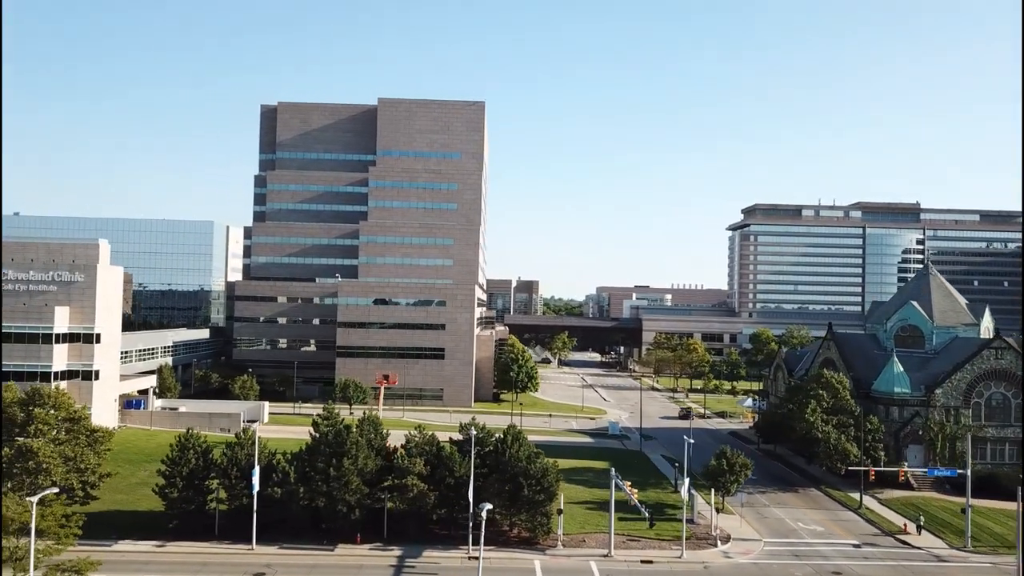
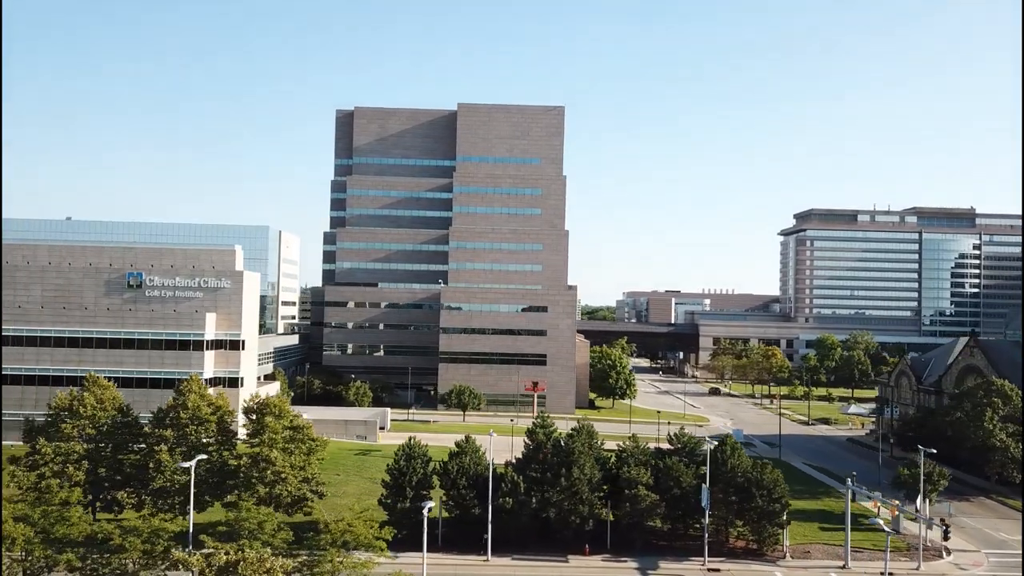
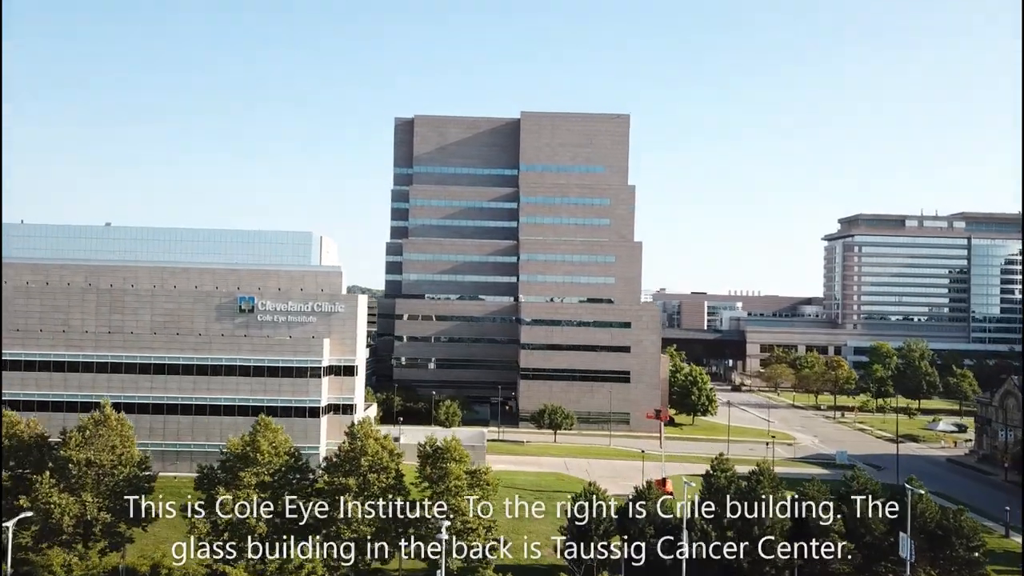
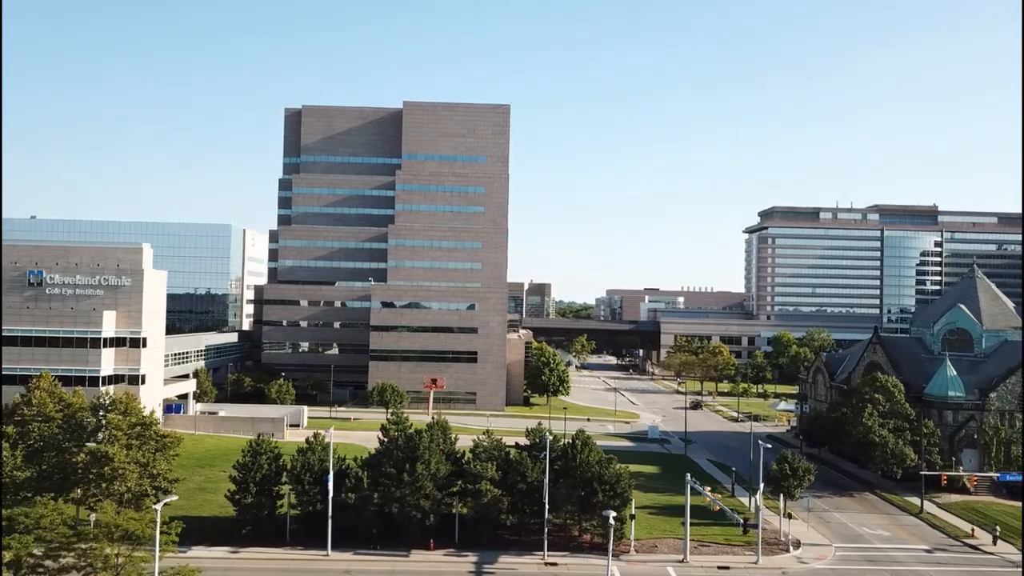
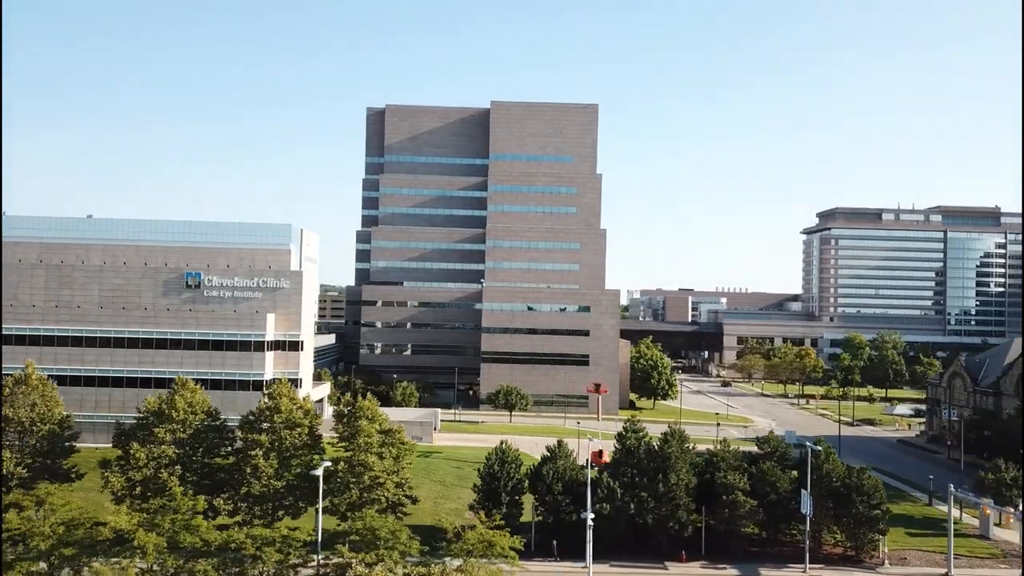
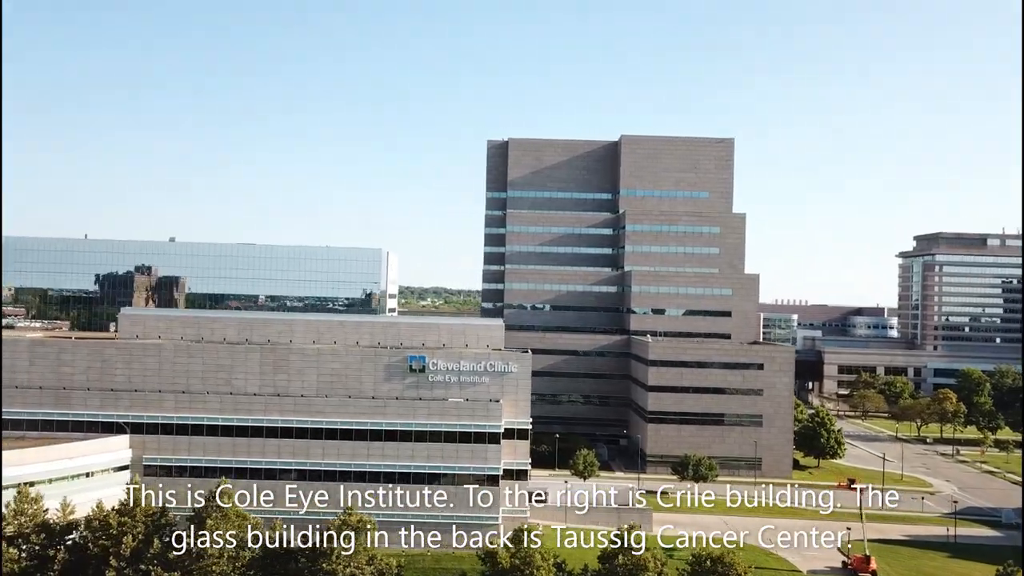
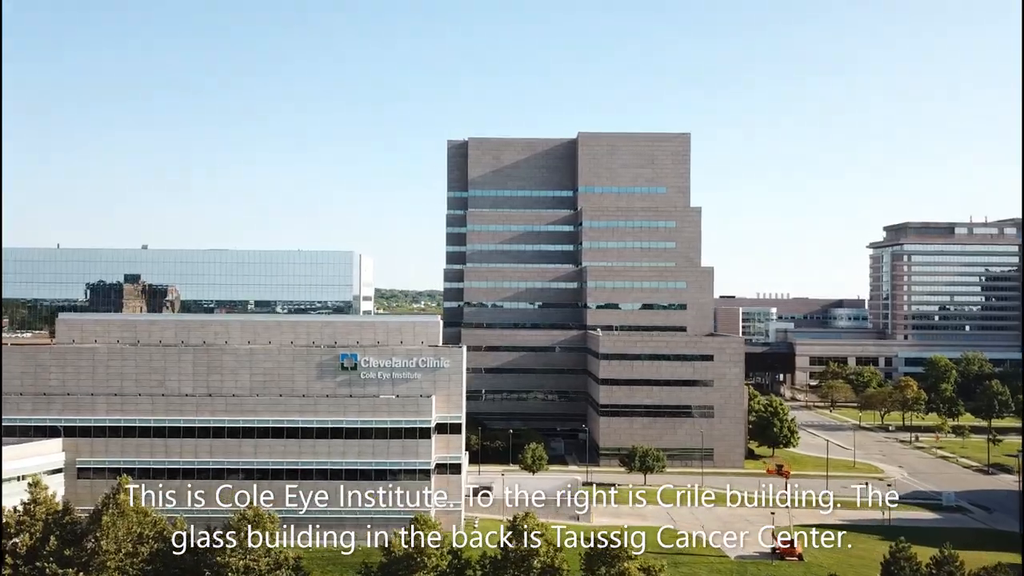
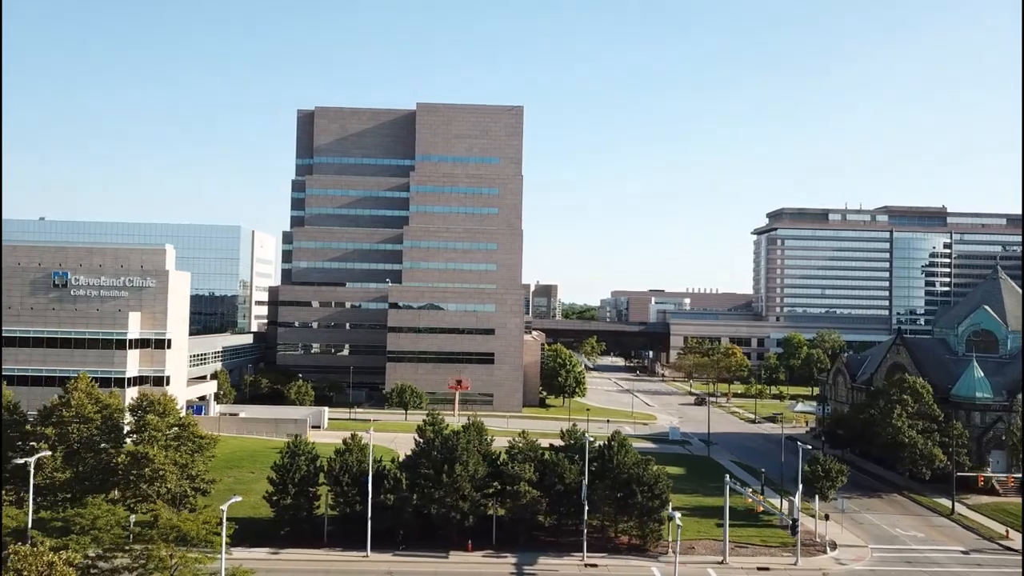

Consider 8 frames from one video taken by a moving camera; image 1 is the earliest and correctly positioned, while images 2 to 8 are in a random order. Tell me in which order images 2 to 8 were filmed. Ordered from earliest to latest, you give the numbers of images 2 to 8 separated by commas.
4, 8, 2, 5, 3, 7, 6
